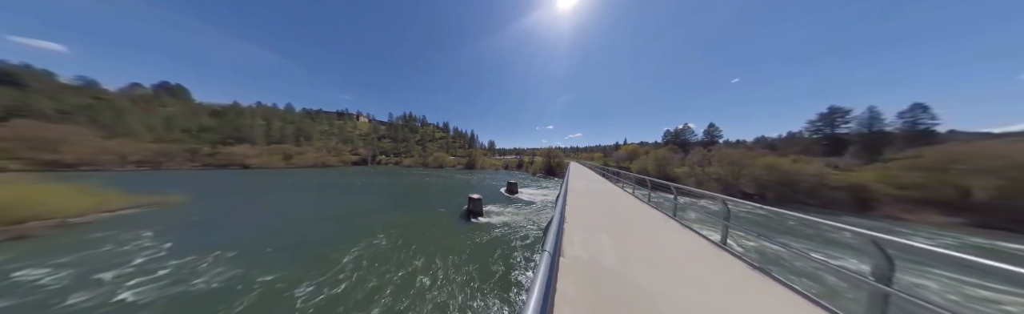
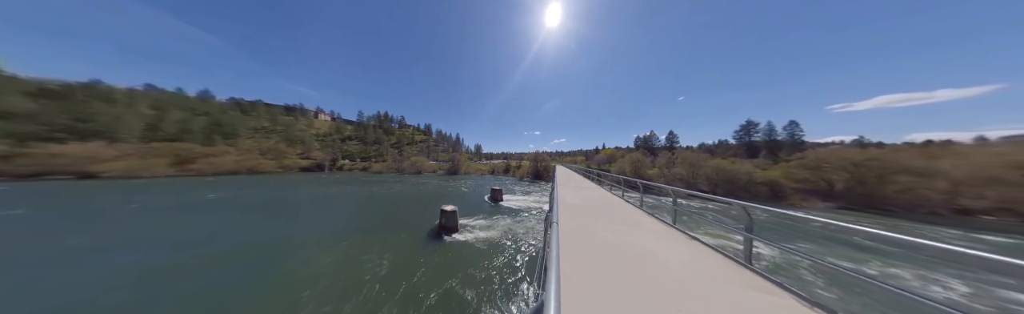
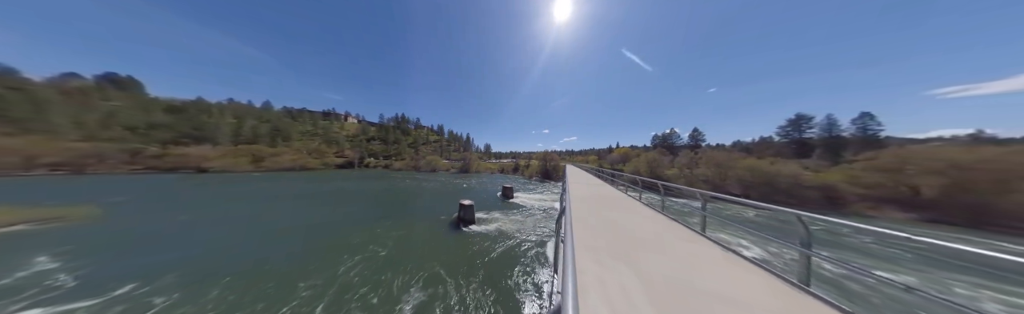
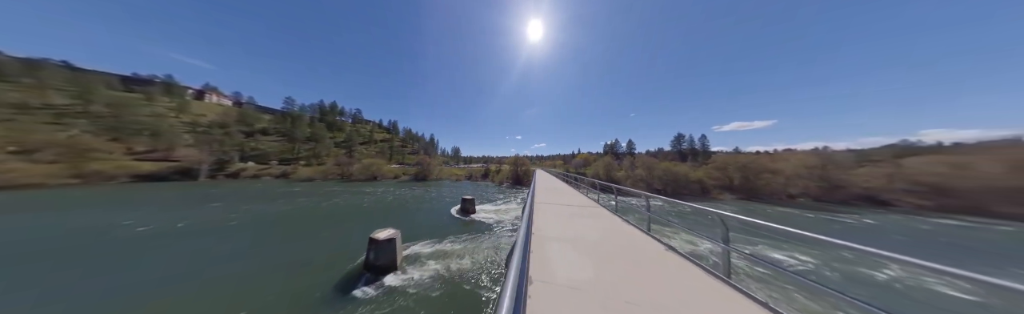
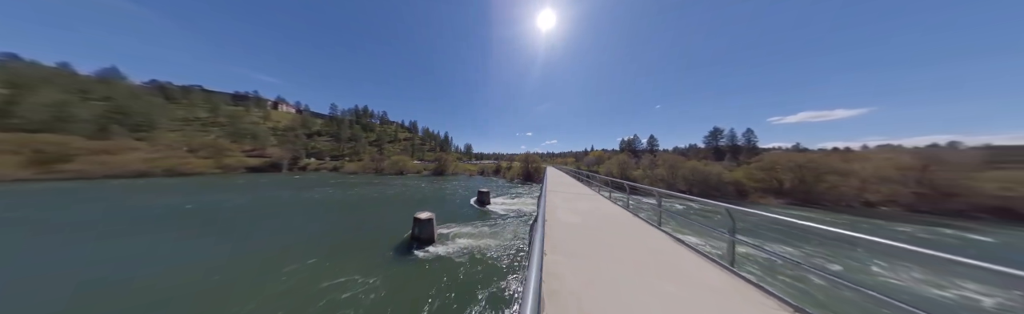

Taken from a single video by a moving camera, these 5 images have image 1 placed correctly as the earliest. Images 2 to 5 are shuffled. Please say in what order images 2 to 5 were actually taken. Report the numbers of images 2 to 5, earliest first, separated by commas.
3, 2, 5, 4
